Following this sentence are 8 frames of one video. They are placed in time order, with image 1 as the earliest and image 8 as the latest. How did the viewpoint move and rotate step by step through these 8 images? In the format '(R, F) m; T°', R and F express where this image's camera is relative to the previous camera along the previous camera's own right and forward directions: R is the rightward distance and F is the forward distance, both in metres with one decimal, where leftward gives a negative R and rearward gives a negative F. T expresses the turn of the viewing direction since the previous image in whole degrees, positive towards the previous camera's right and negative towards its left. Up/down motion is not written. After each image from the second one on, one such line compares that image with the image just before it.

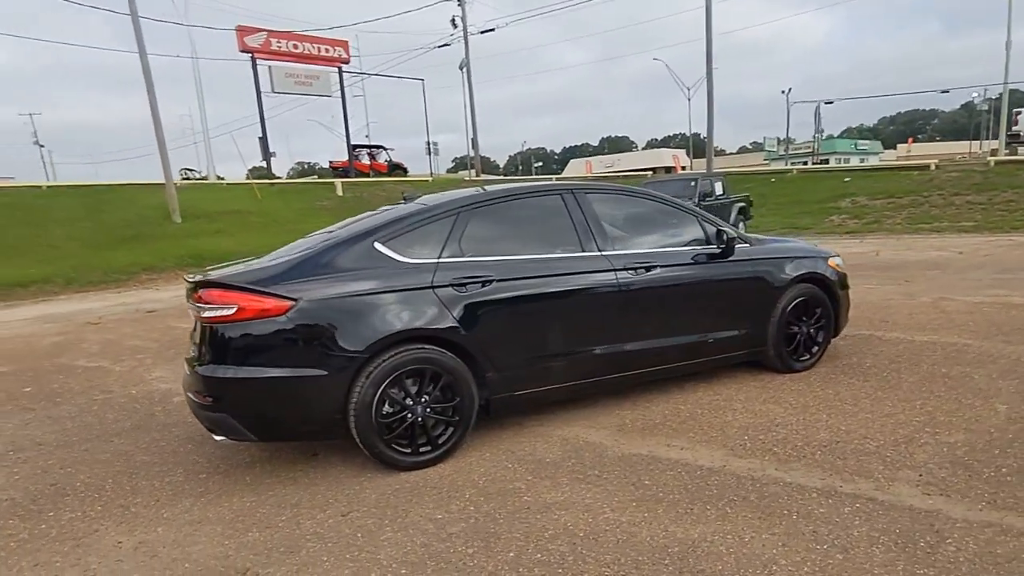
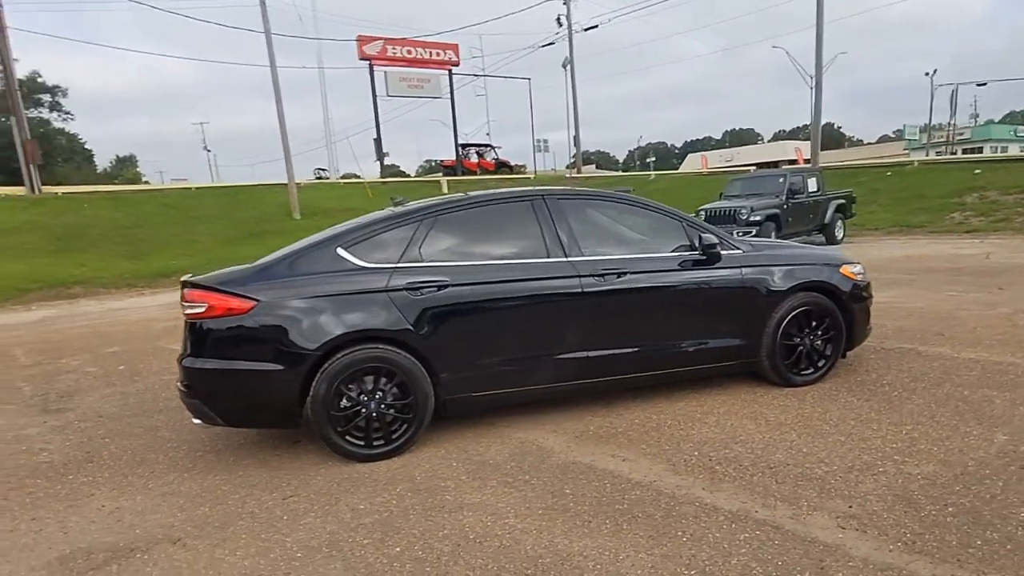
(+1.0, 0.0) m; -11°
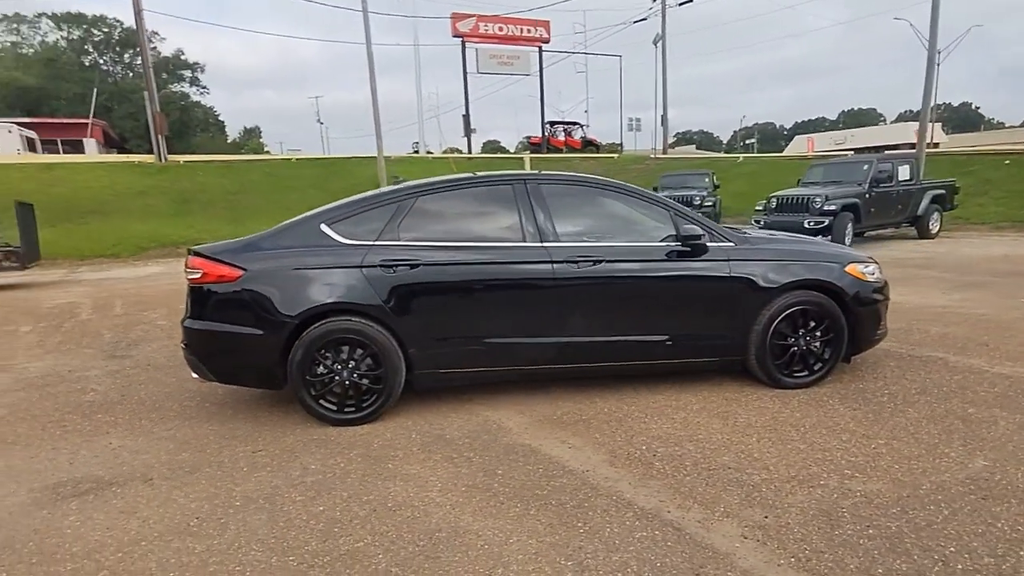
(+0.8, 0.0) m; -9°
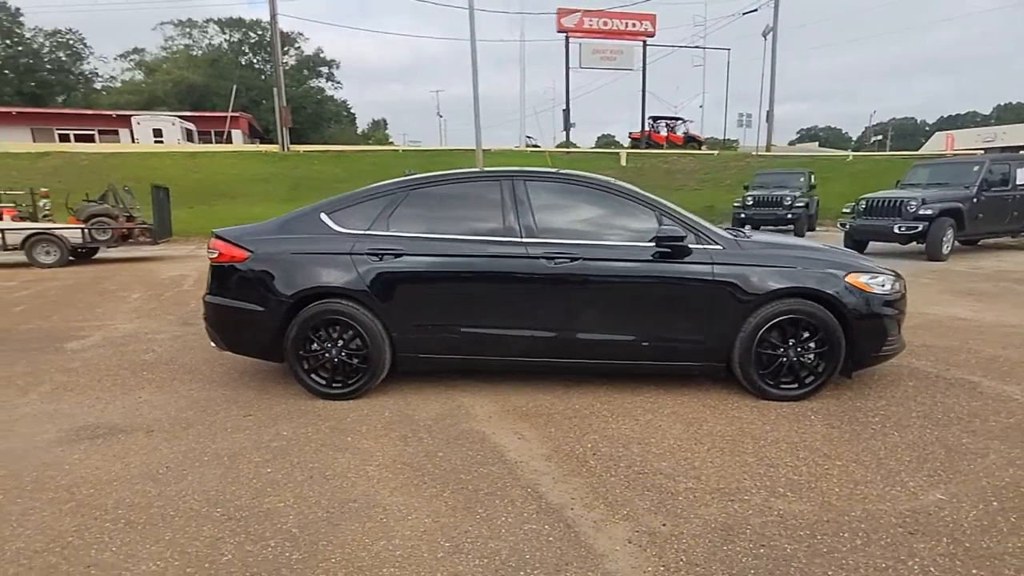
(+0.9, 0.0) m; -10°
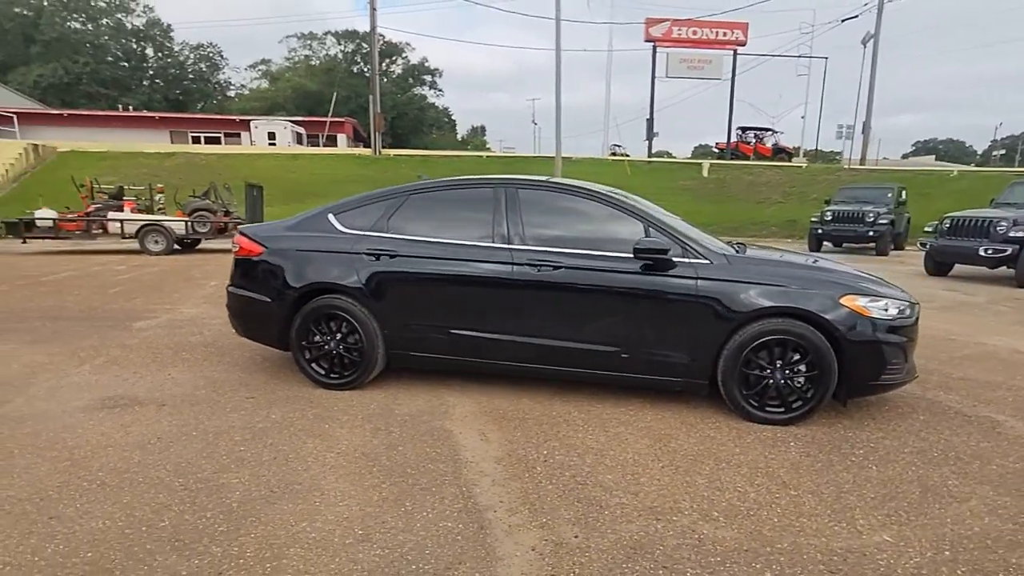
(+0.7, 0.0) m; -8°
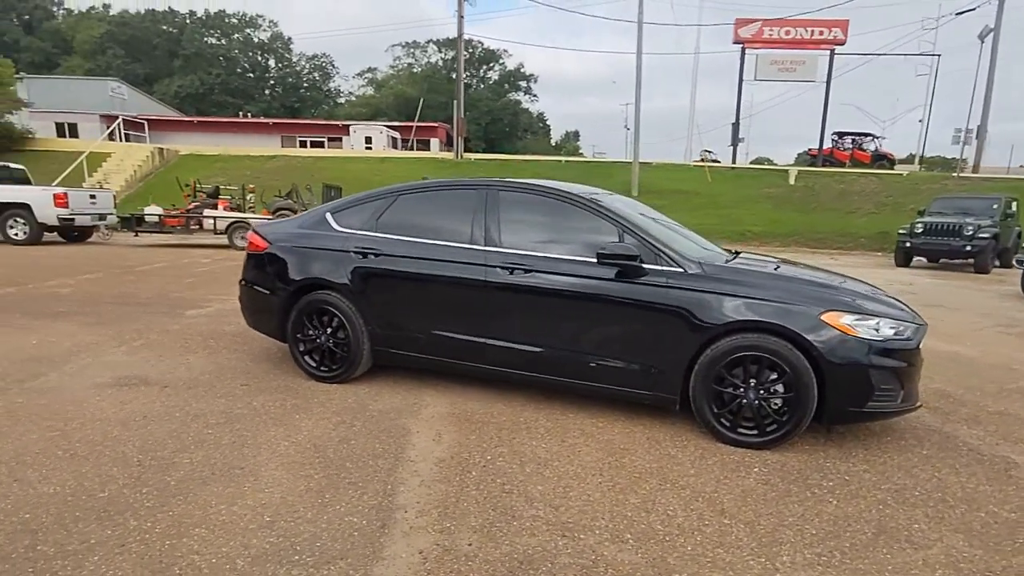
(+0.8, +0.1) m; -8°
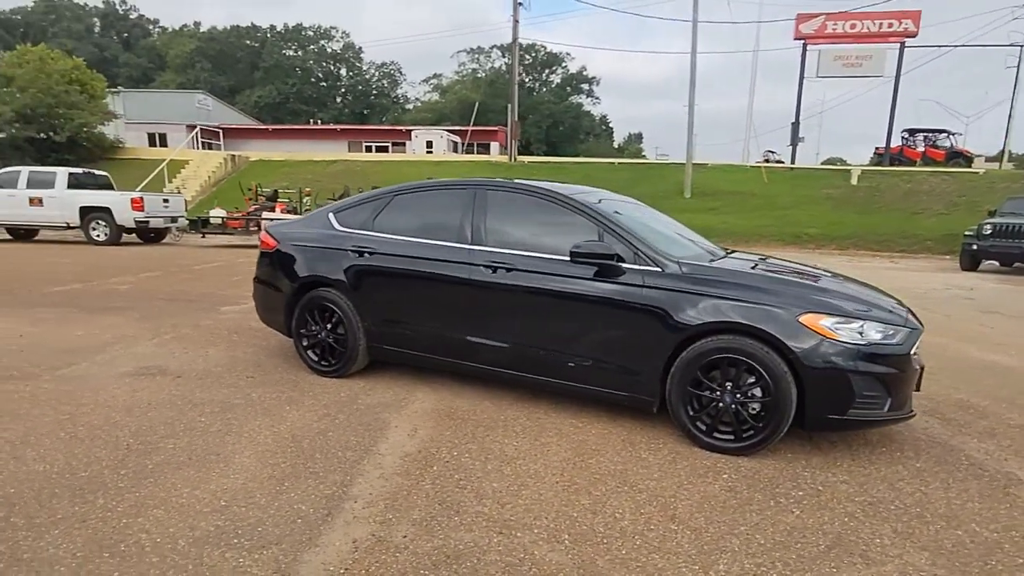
(+0.5, 0.0) m; -6°
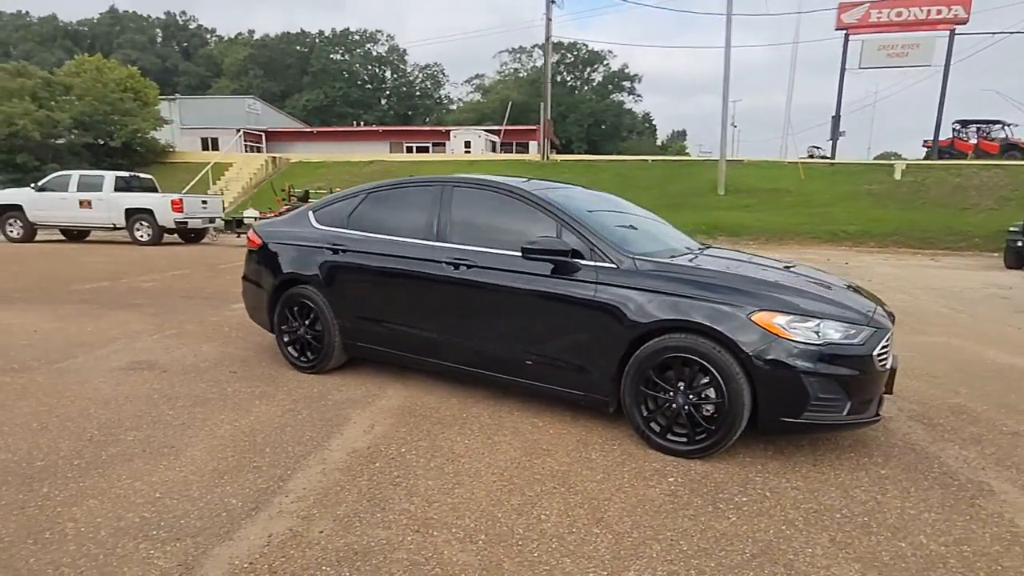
(+0.5, +0.1) m; -4°
